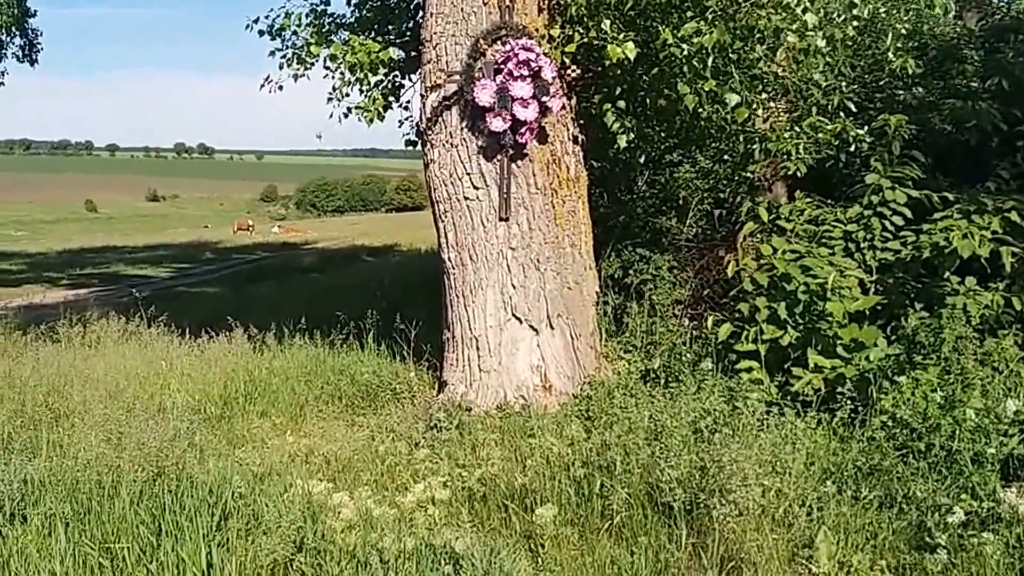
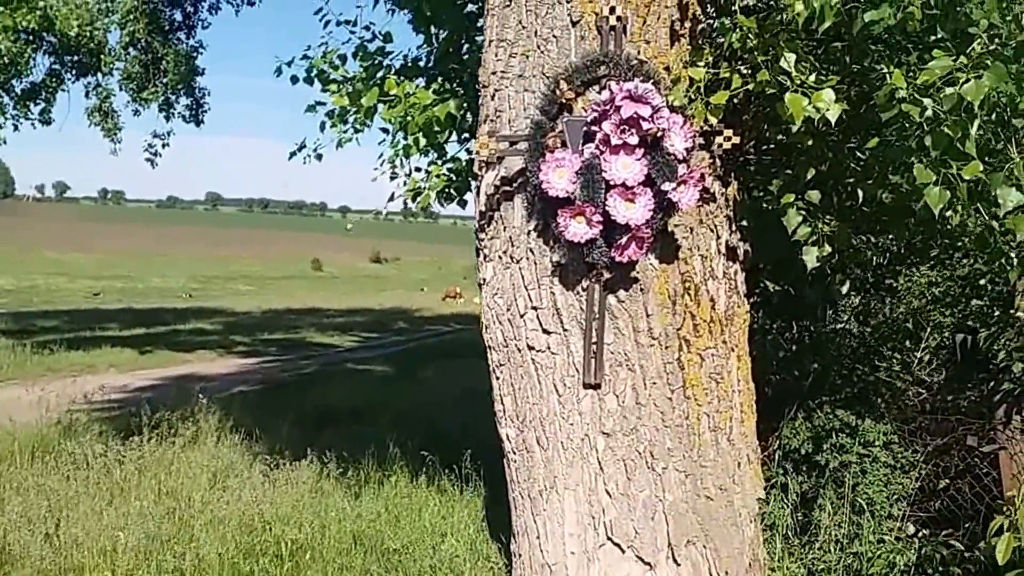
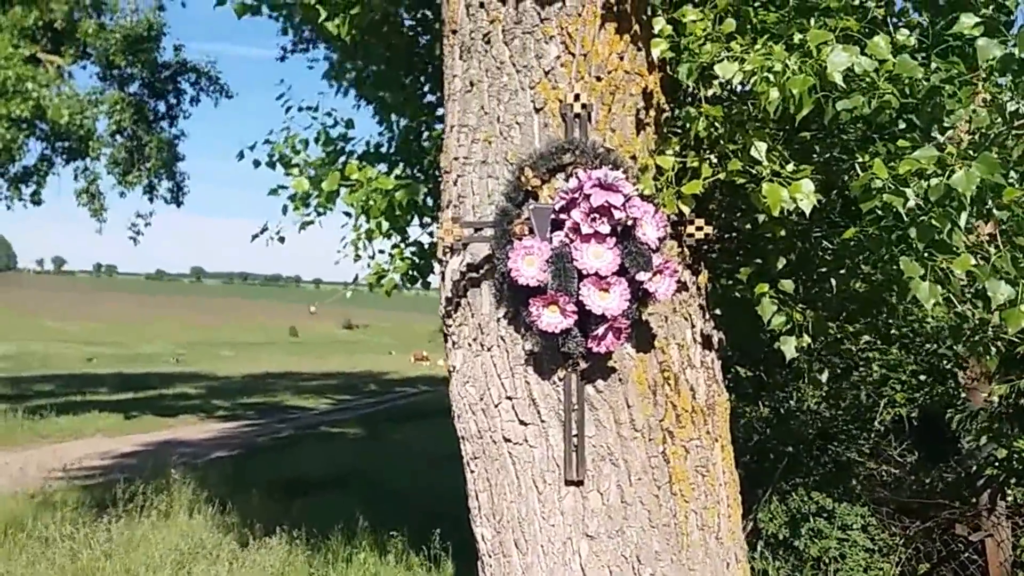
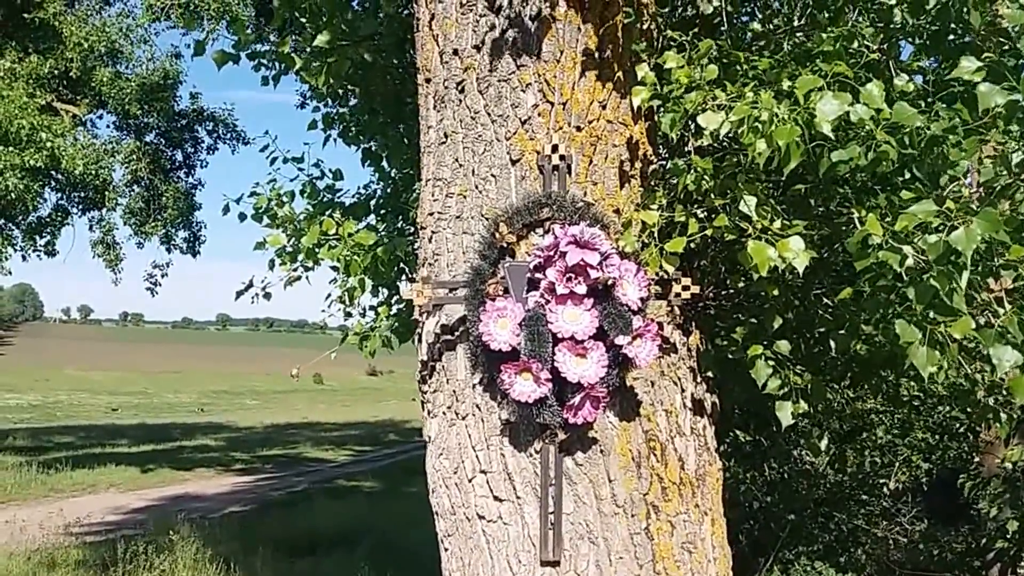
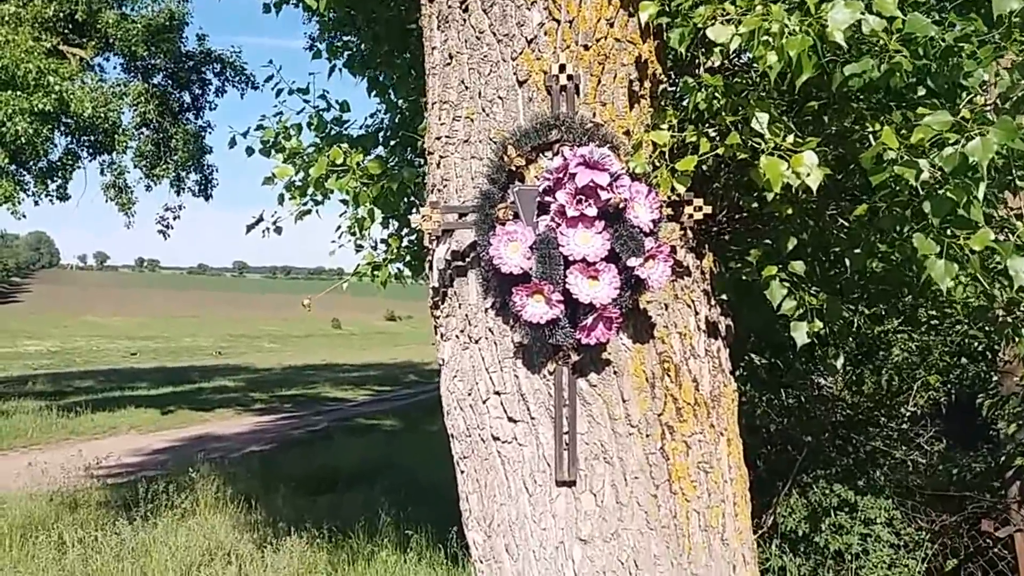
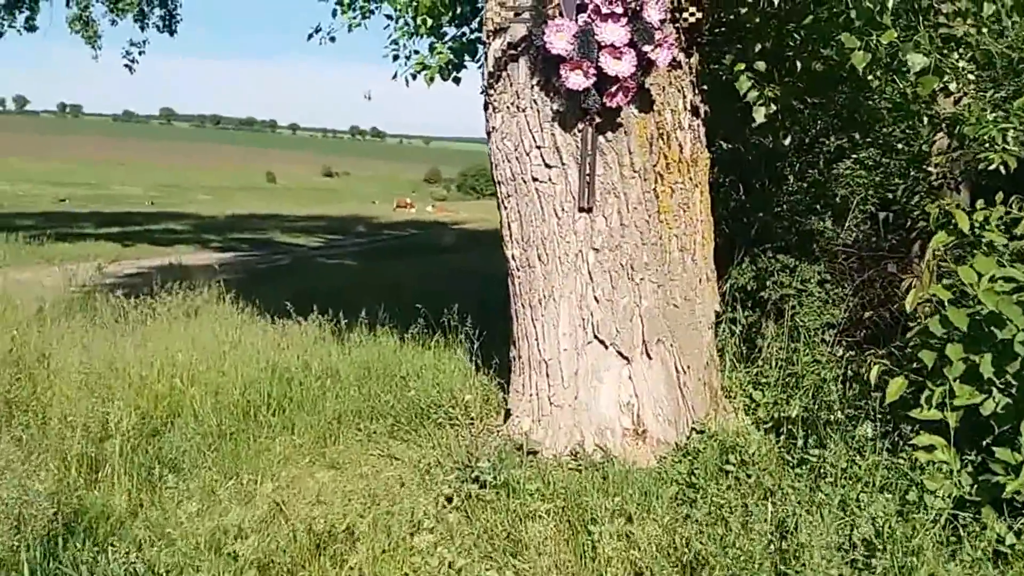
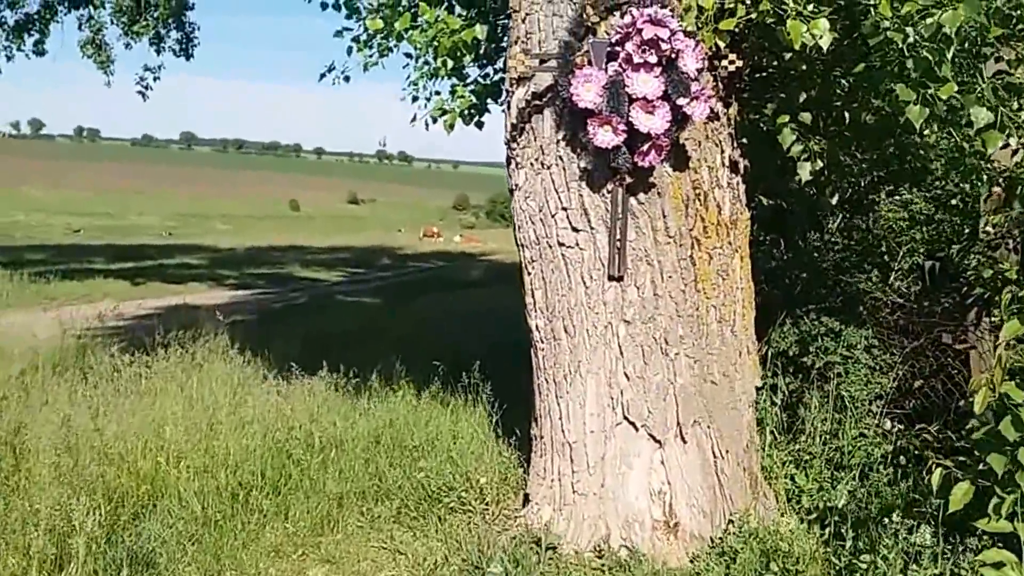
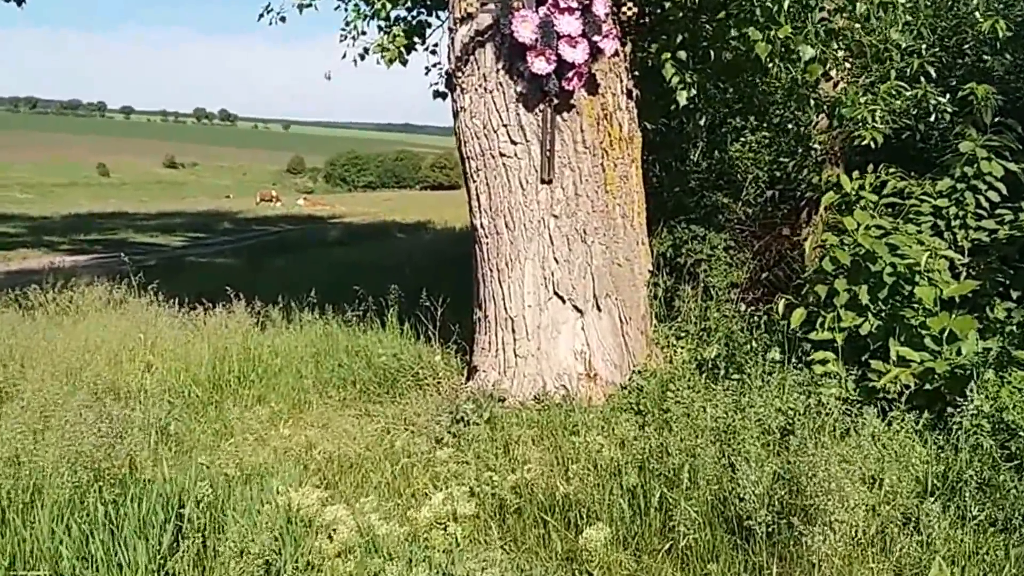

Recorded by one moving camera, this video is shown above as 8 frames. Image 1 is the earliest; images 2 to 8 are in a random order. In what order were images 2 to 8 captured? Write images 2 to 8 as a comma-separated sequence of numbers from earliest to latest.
8, 6, 7, 2, 3, 4, 5
